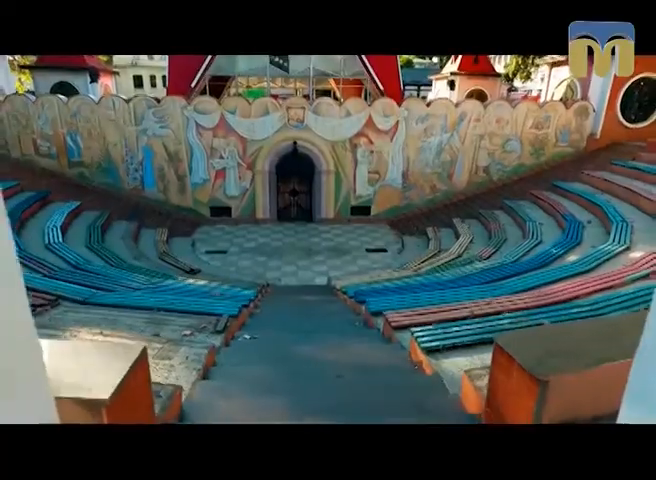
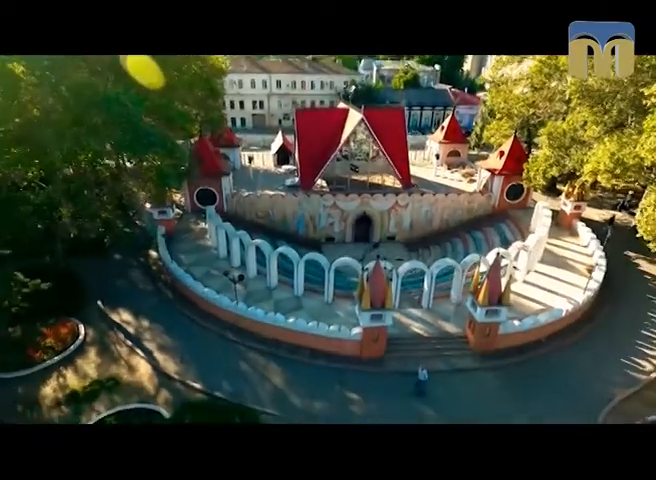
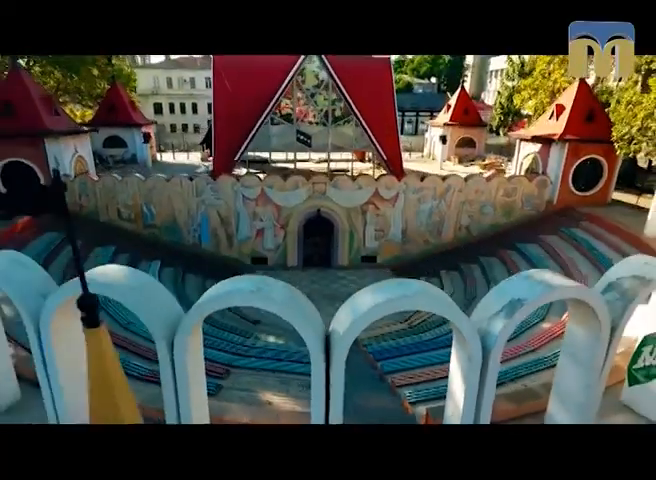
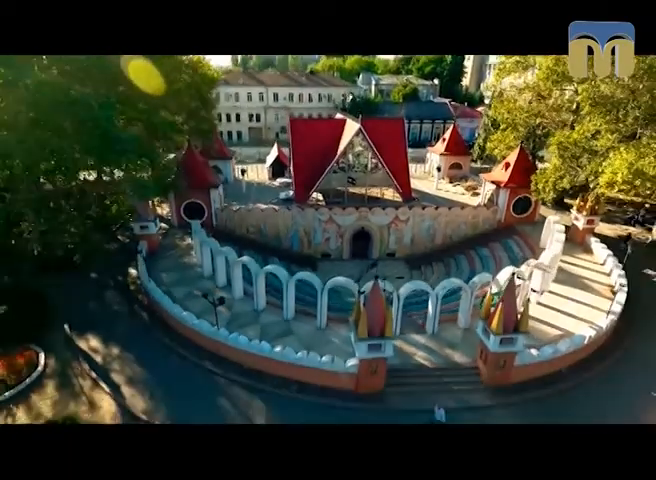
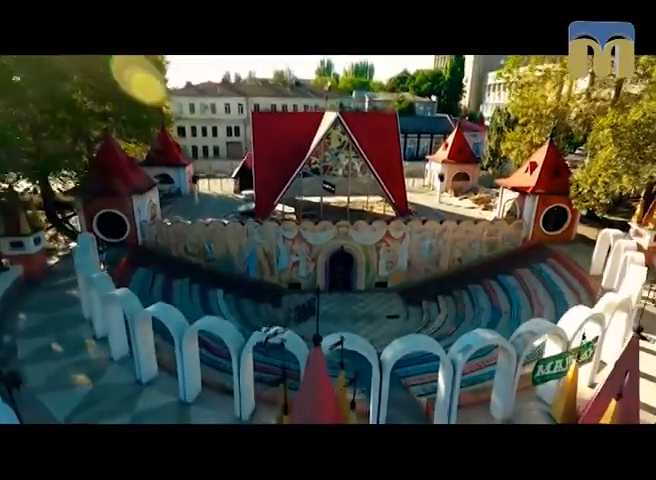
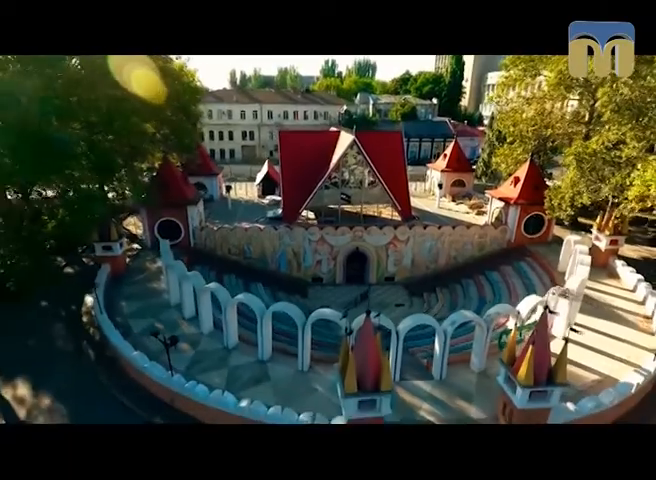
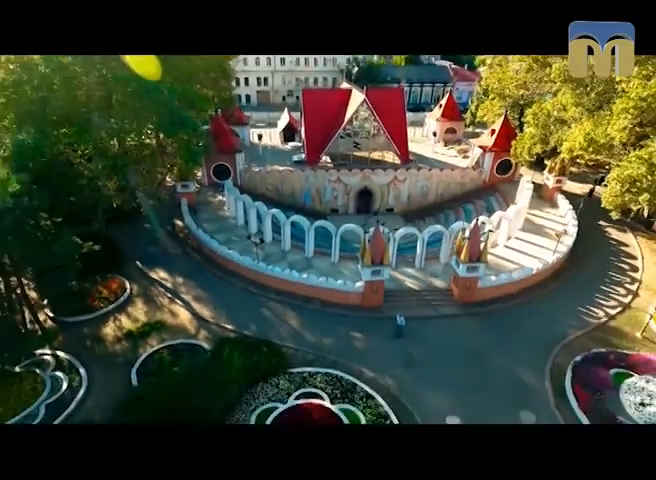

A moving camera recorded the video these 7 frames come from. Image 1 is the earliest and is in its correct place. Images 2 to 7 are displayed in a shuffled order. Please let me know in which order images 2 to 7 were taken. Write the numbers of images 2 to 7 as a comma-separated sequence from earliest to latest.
3, 5, 6, 4, 2, 7
